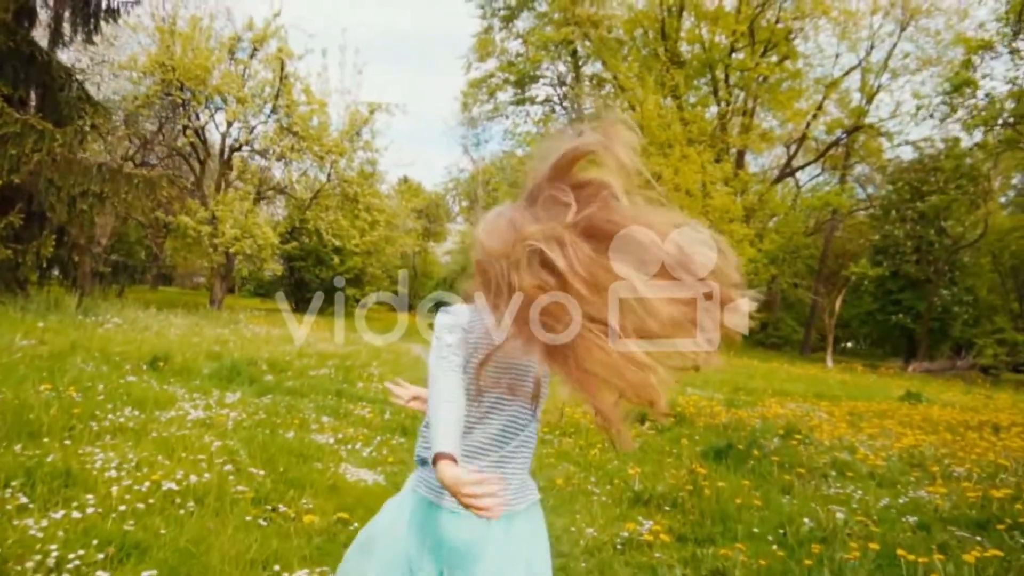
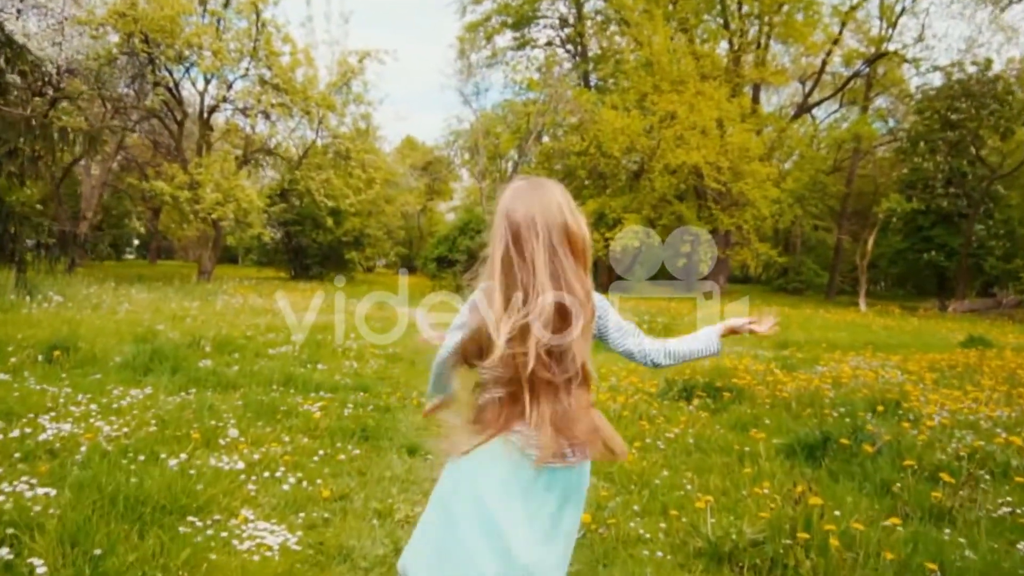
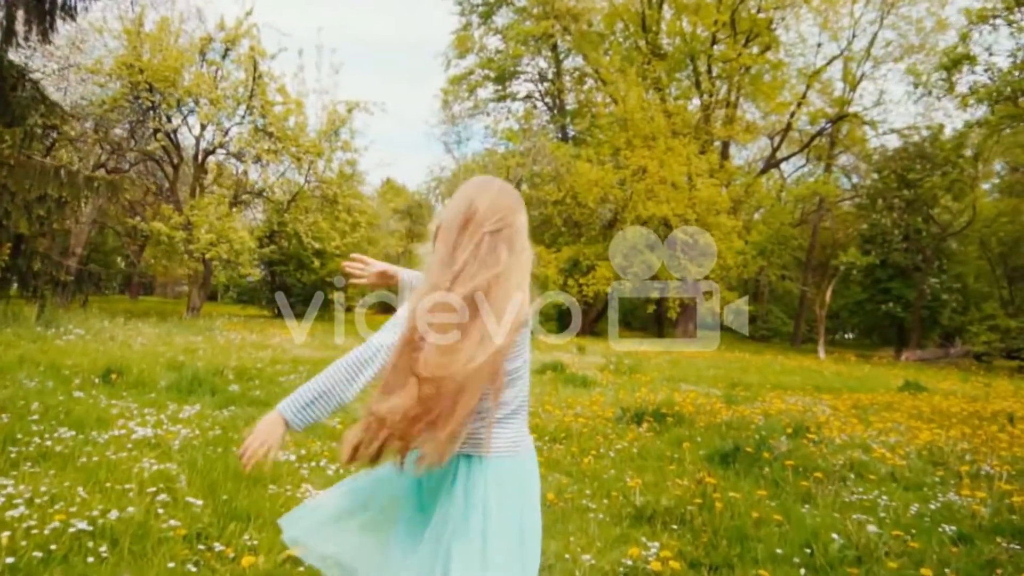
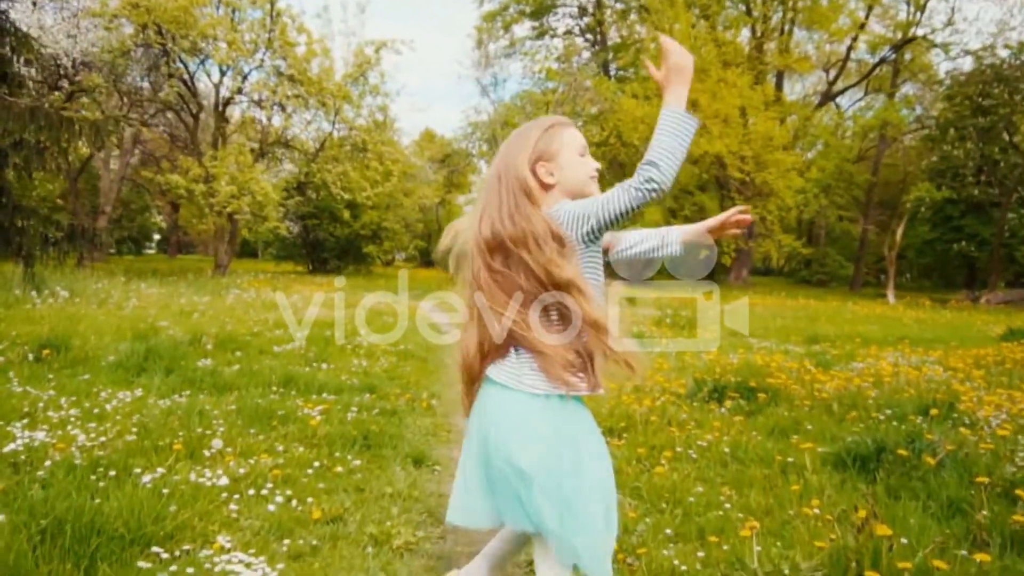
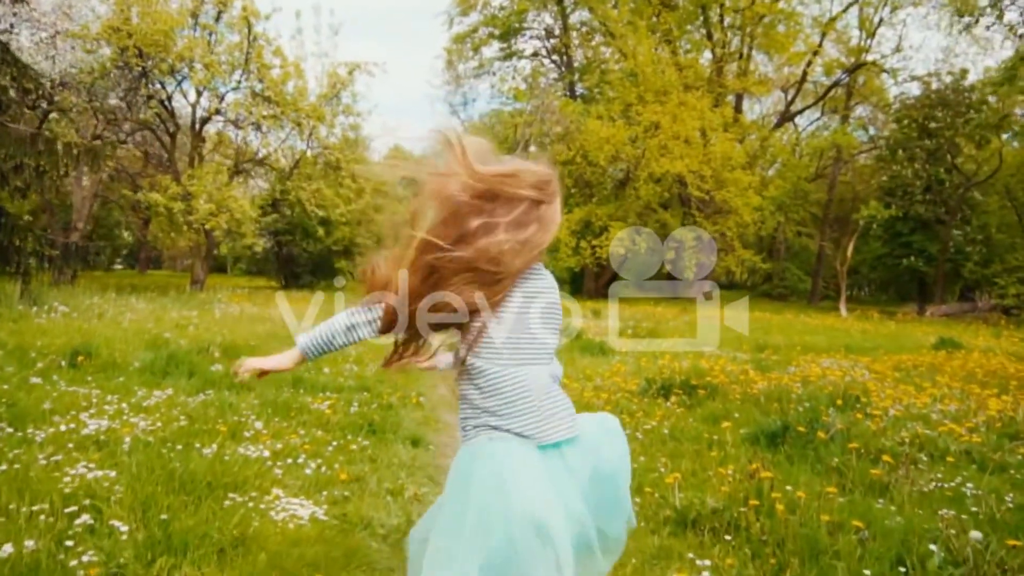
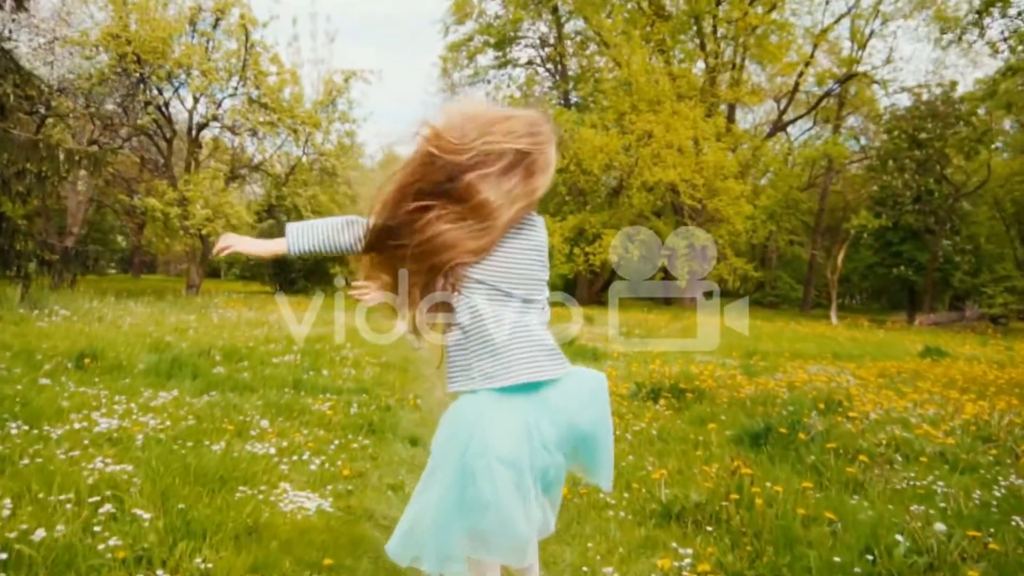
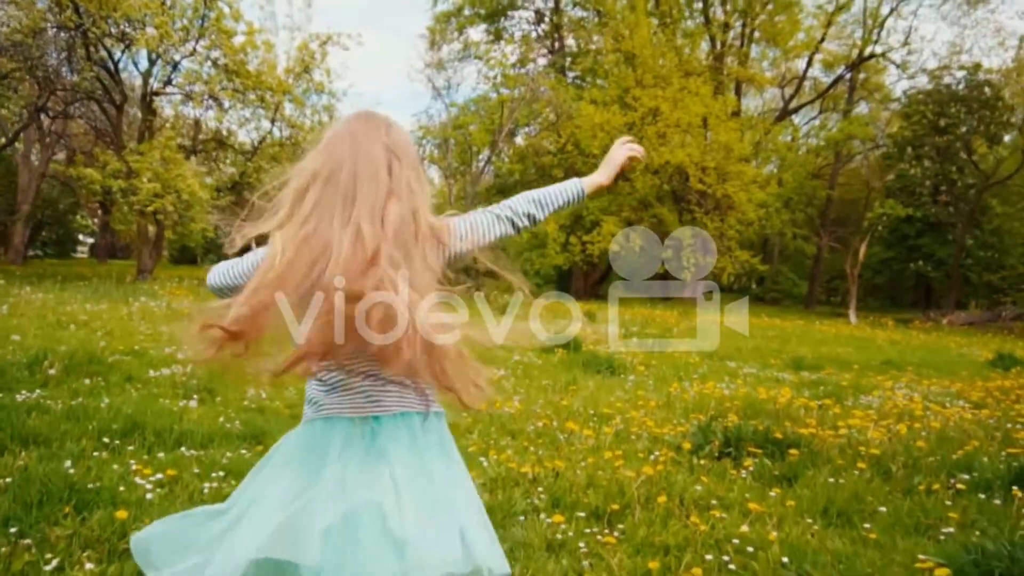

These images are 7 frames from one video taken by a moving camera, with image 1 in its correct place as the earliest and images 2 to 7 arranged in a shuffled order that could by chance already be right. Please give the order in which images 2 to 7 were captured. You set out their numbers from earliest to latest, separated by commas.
3, 6, 5, 2, 4, 7
